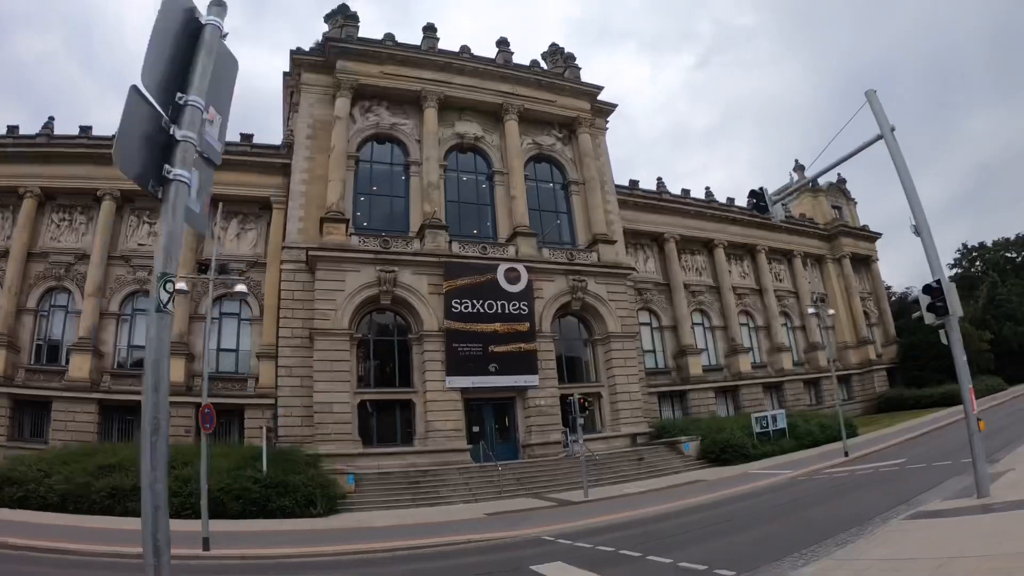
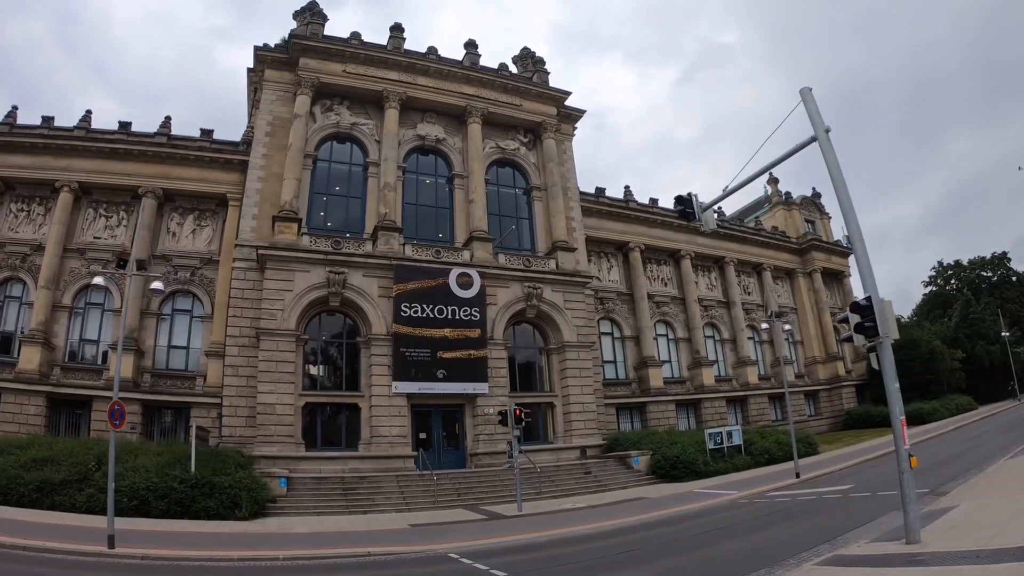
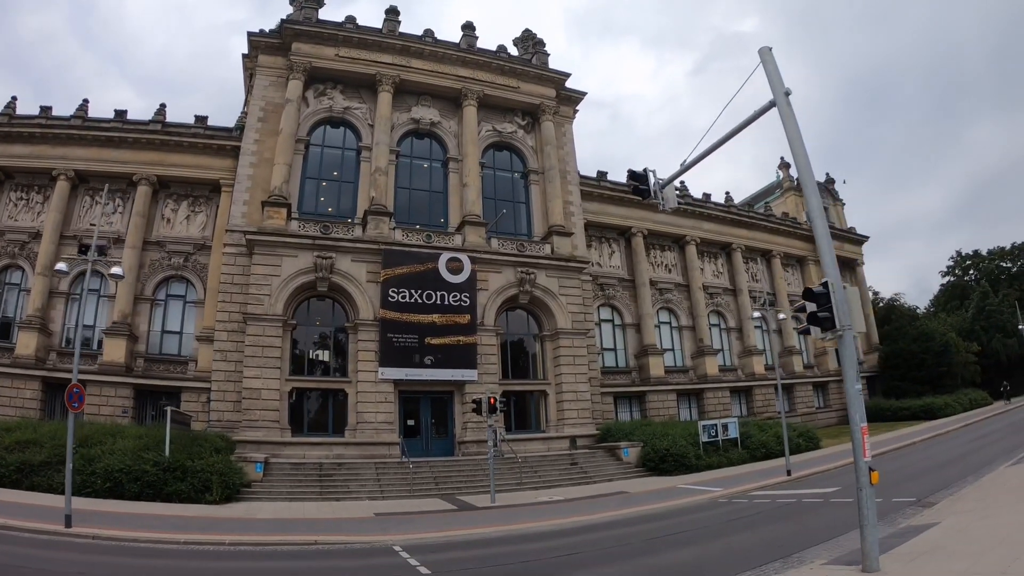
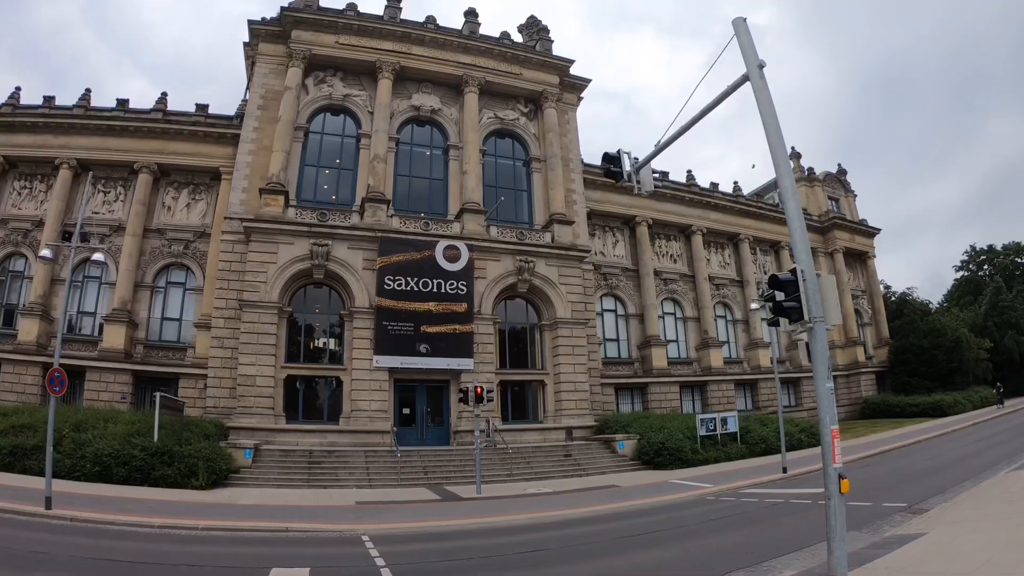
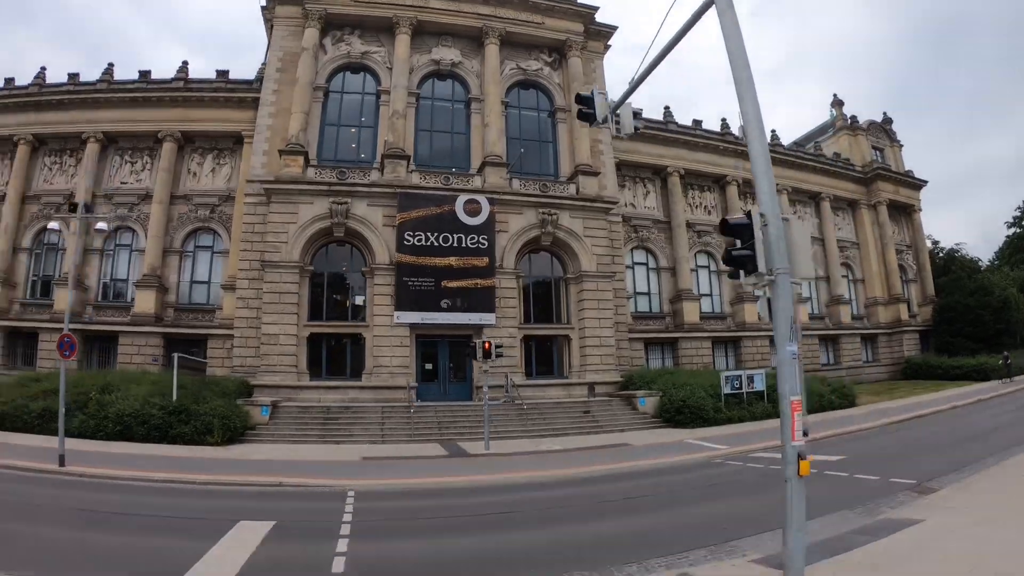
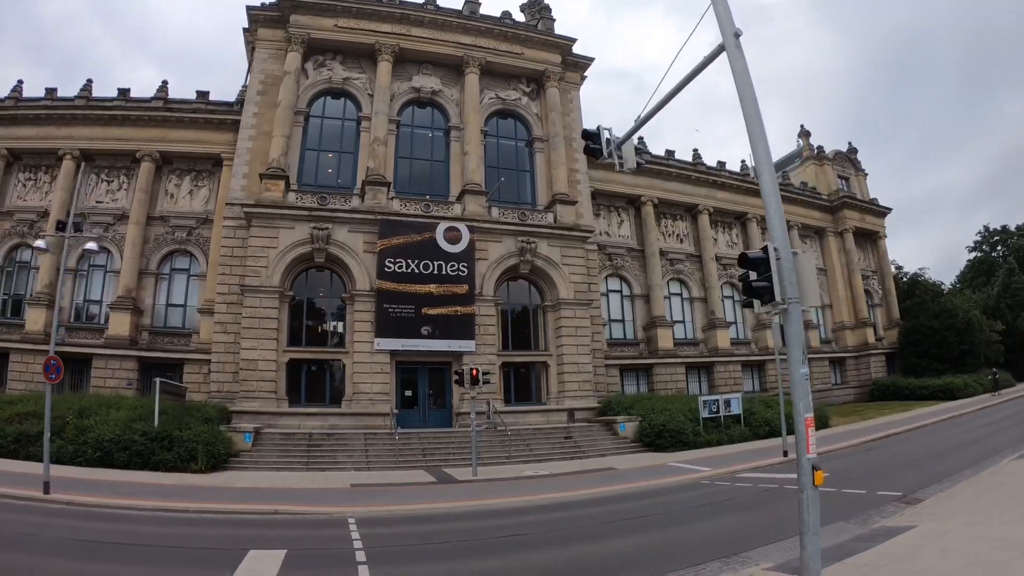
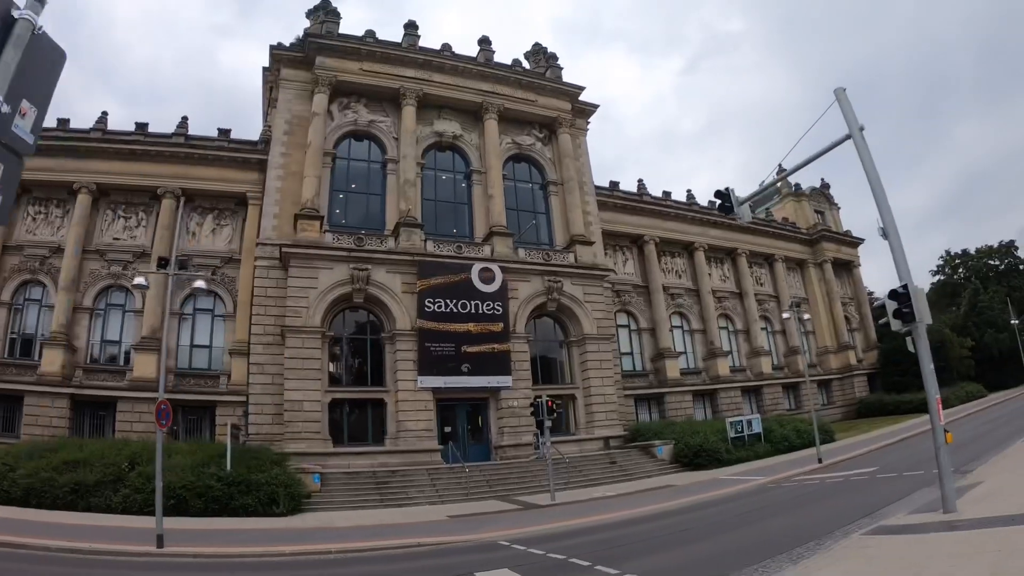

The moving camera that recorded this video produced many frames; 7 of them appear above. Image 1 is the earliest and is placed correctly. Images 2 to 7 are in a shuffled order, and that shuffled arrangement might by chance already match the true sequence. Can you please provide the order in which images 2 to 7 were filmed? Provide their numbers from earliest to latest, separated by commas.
7, 2, 3, 4, 6, 5
